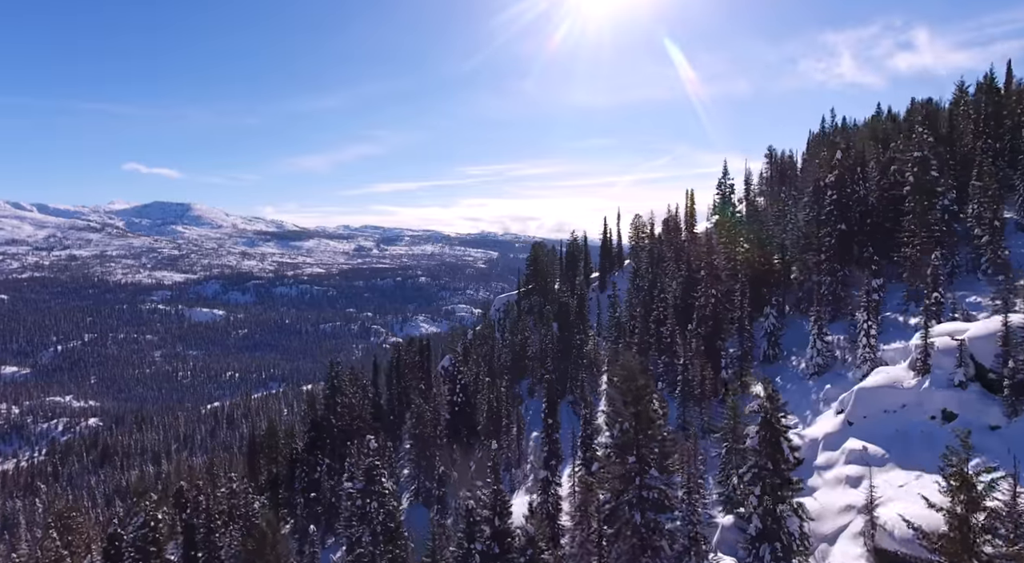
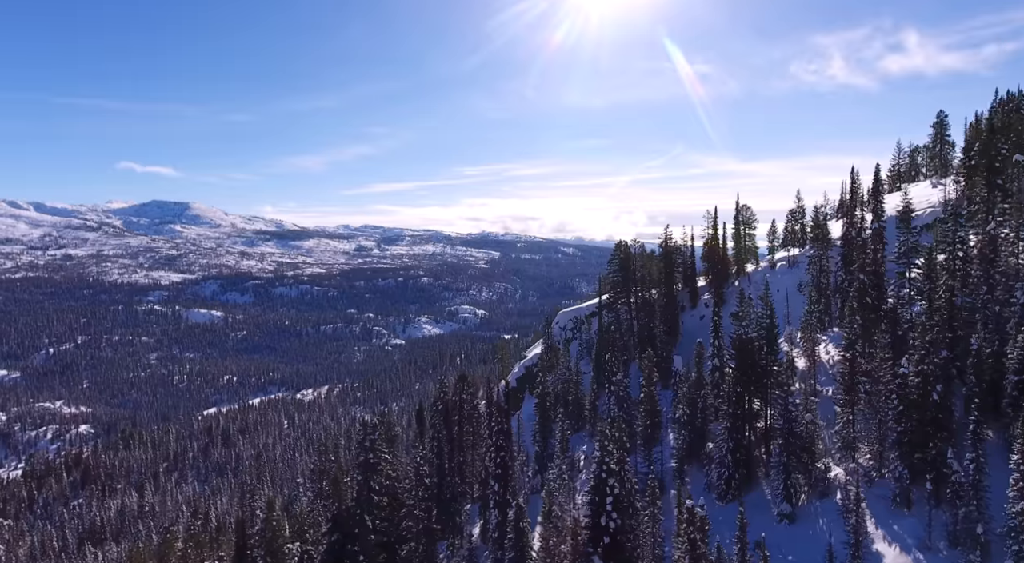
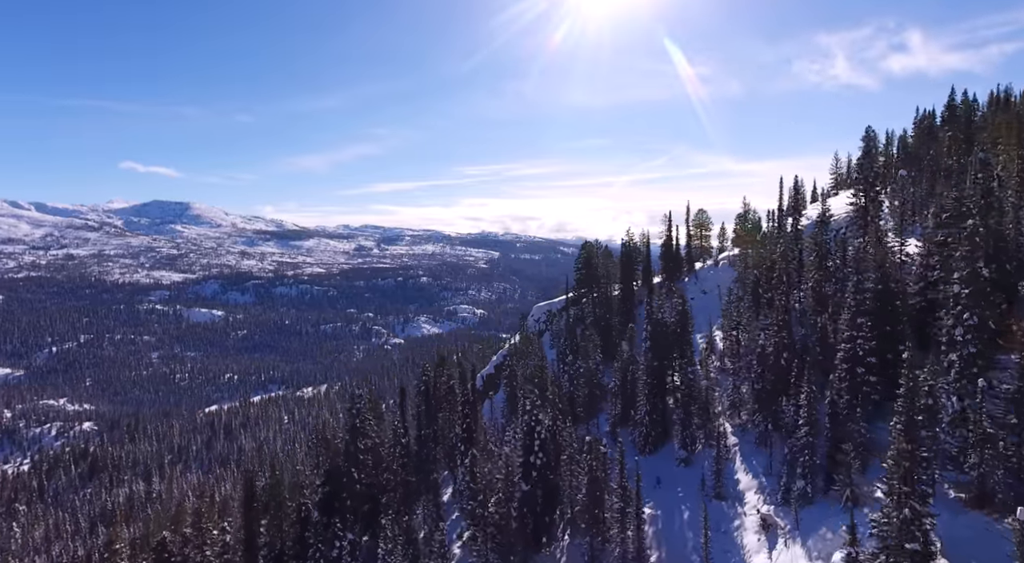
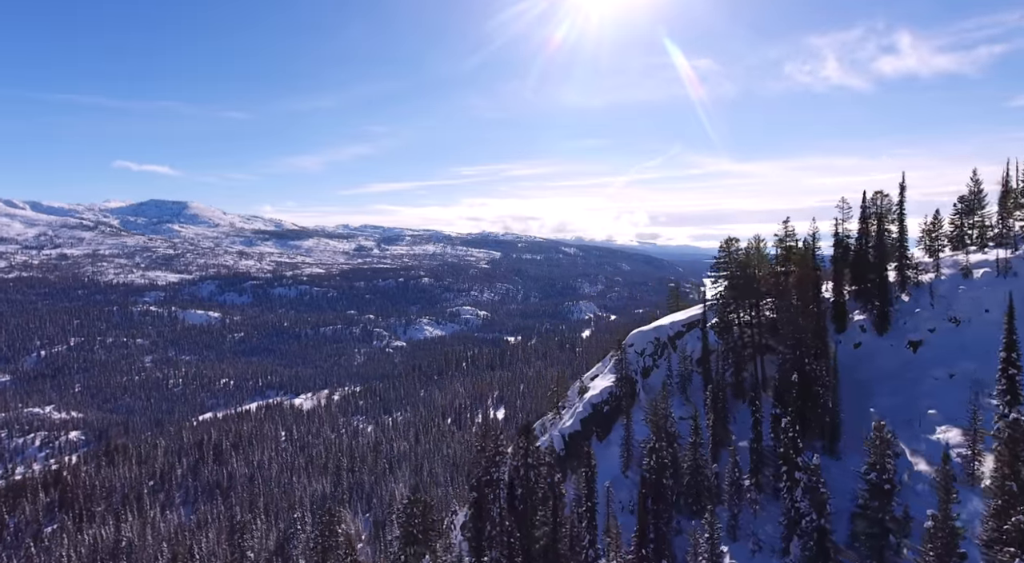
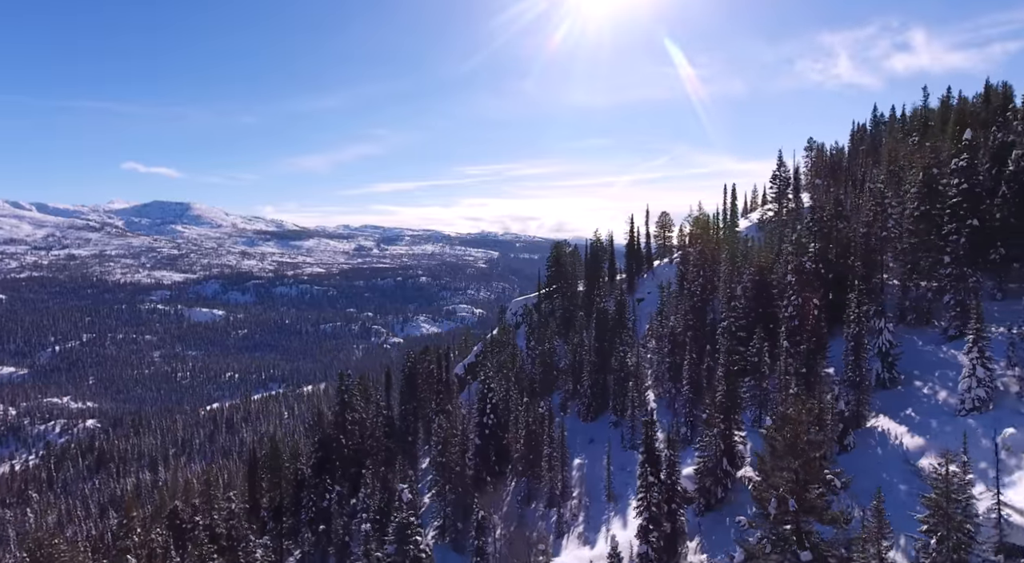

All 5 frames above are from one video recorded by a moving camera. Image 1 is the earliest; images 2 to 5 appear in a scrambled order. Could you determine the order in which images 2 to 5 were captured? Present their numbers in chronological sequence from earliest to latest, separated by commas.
5, 3, 2, 4
